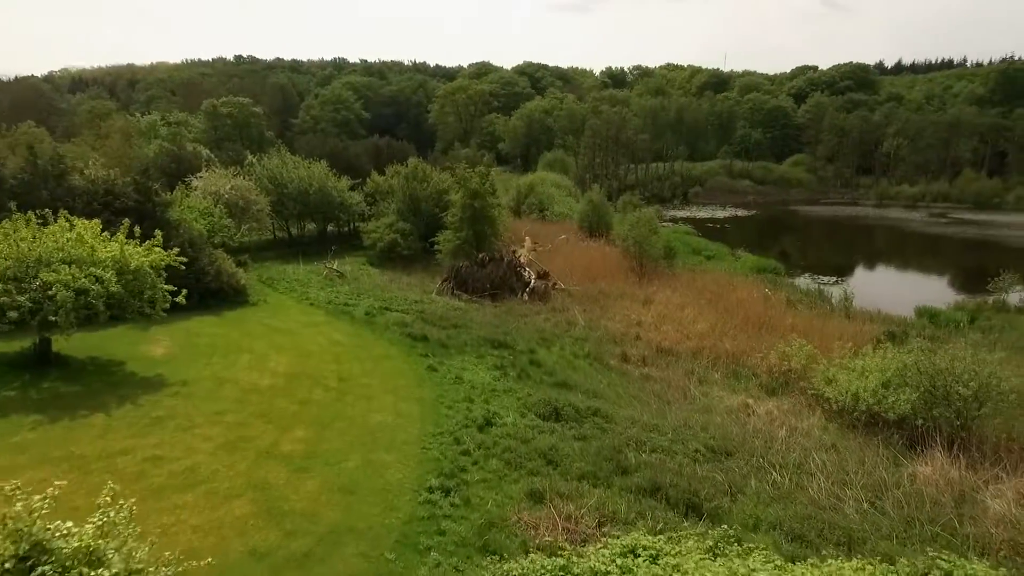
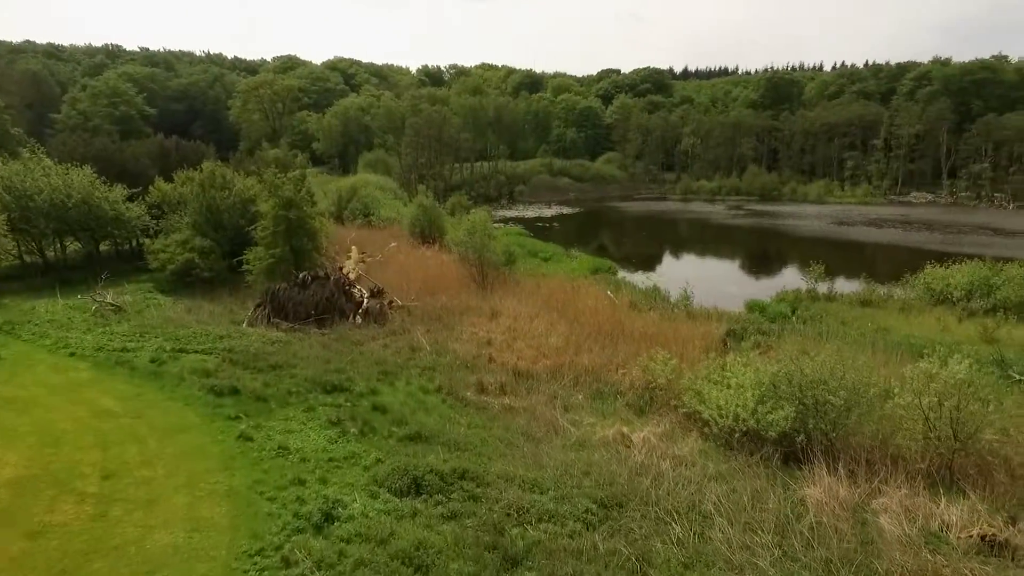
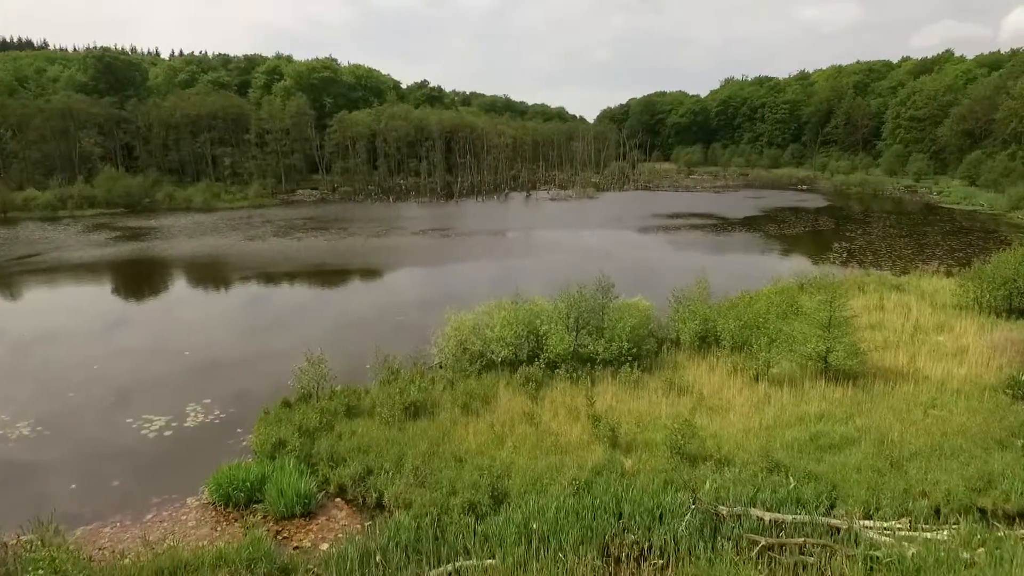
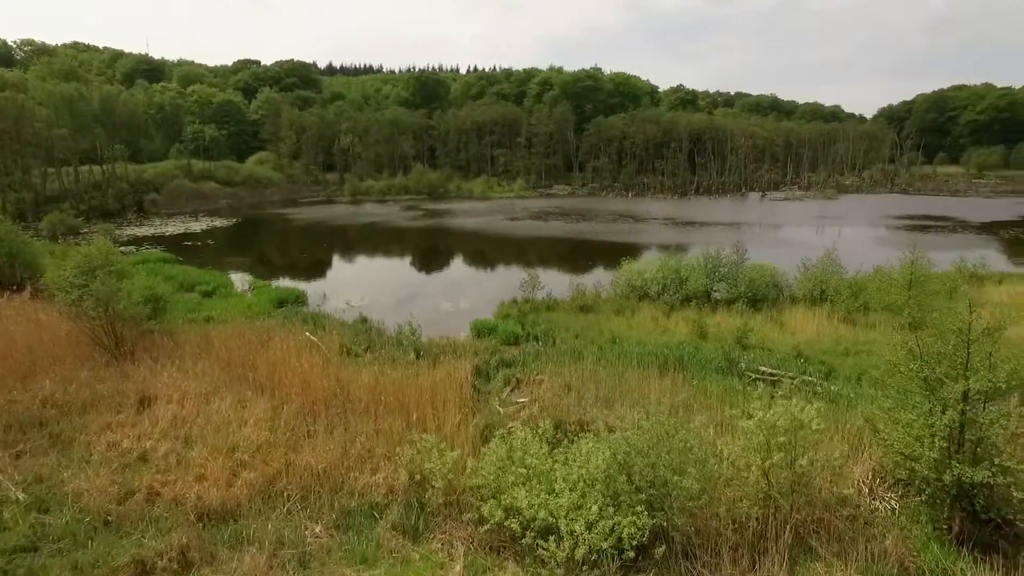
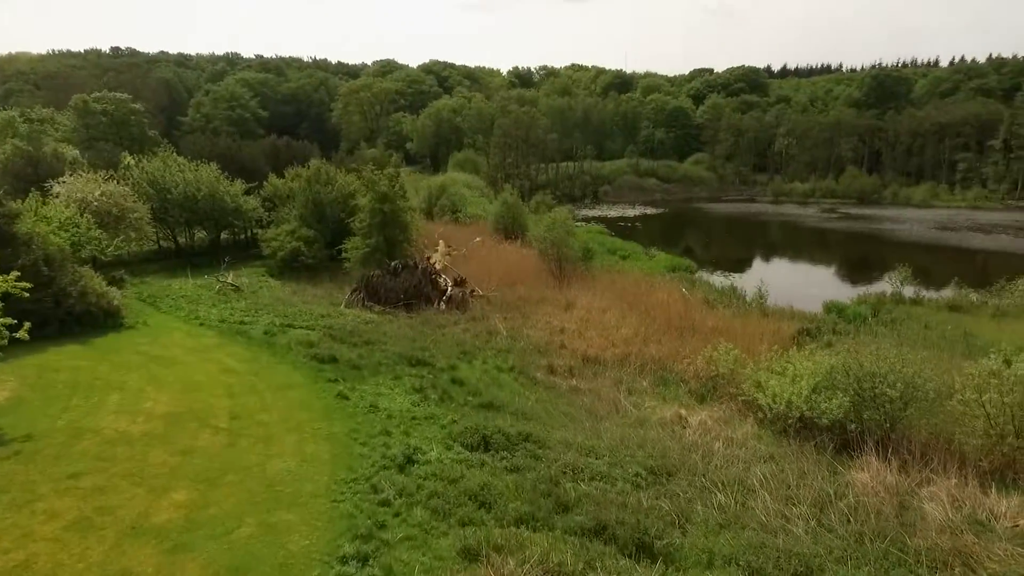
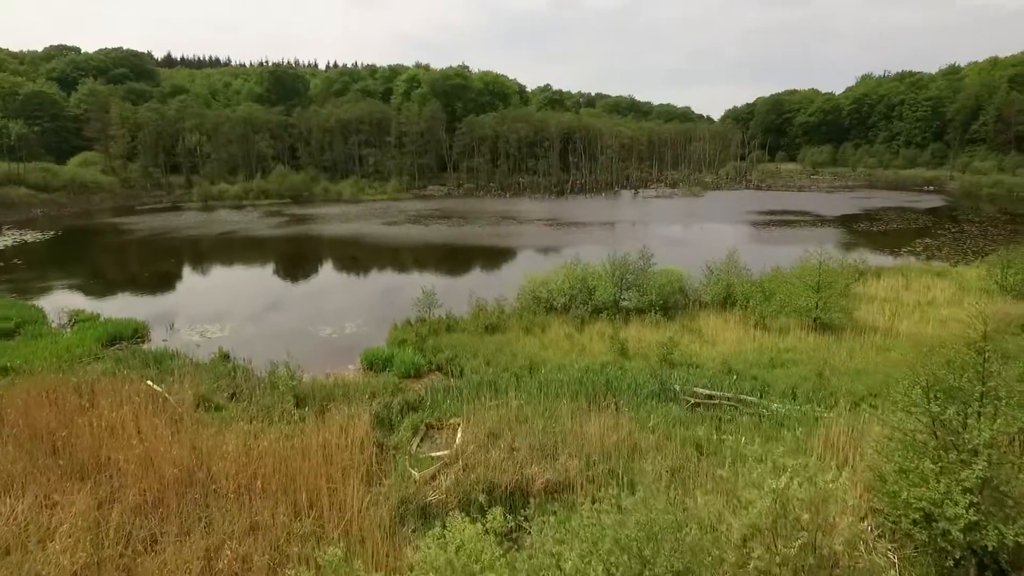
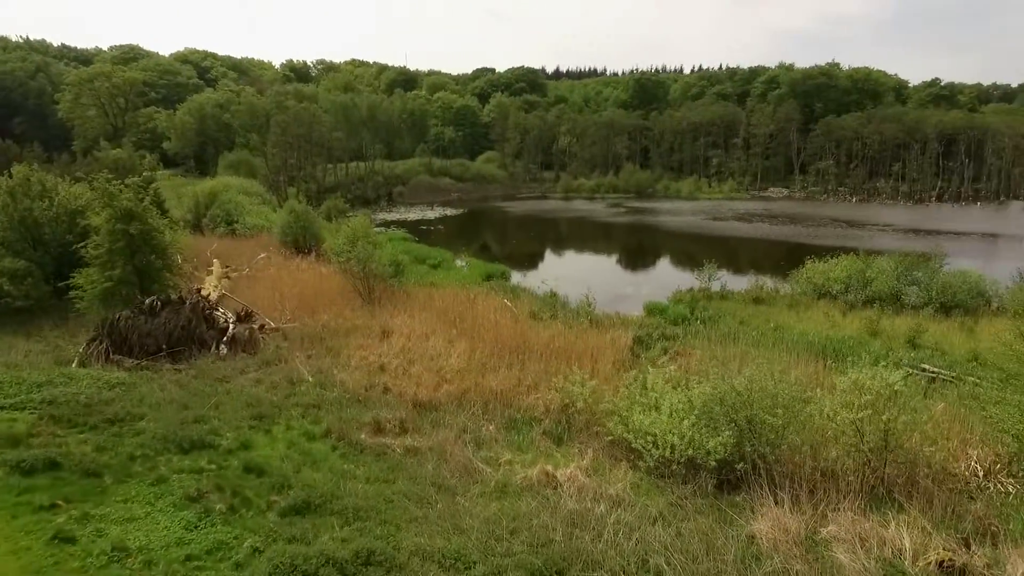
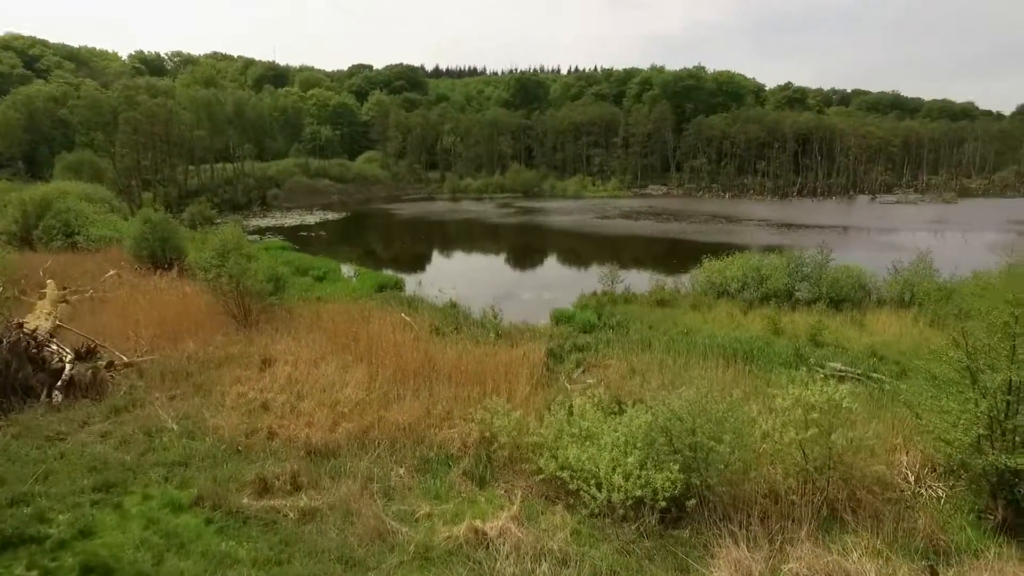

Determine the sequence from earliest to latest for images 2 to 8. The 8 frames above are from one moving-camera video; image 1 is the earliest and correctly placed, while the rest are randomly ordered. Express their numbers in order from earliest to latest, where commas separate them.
5, 2, 7, 8, 4, 6, 3
